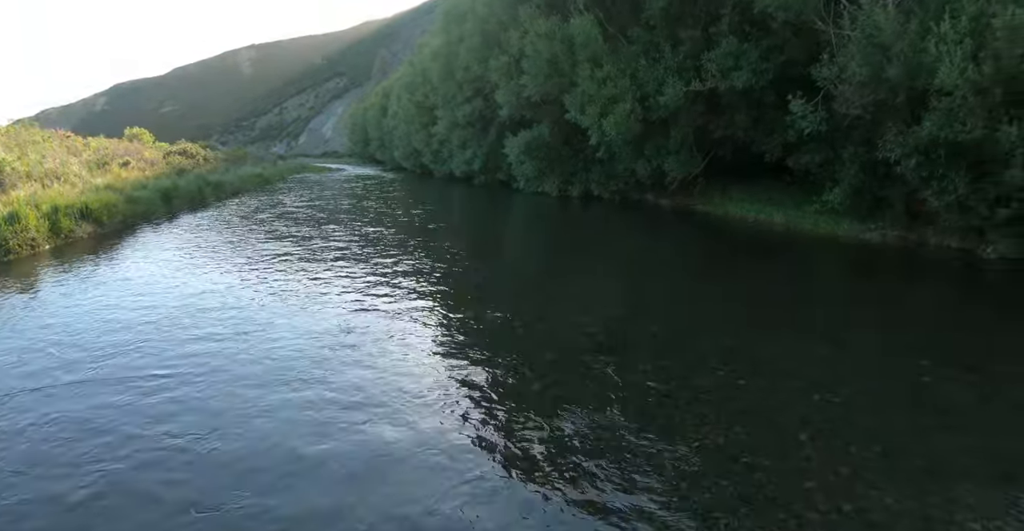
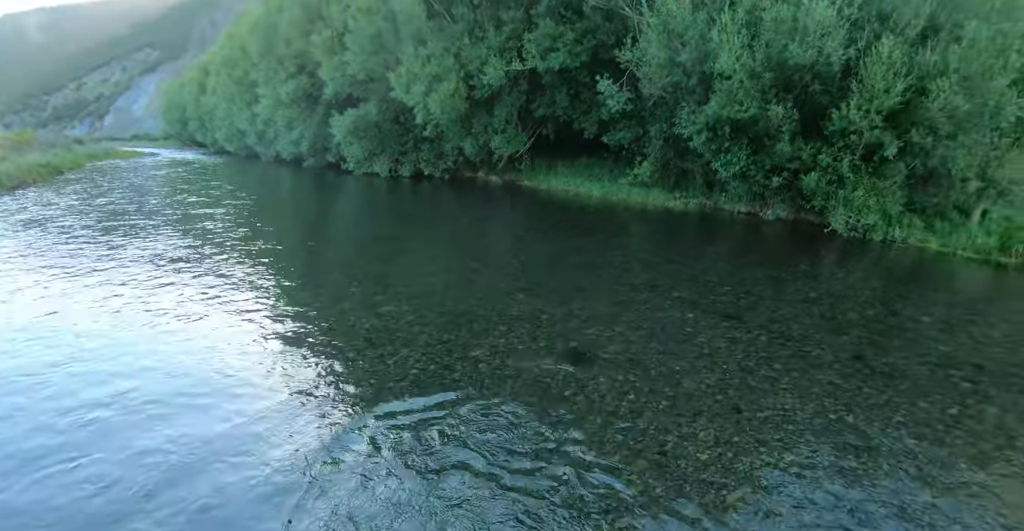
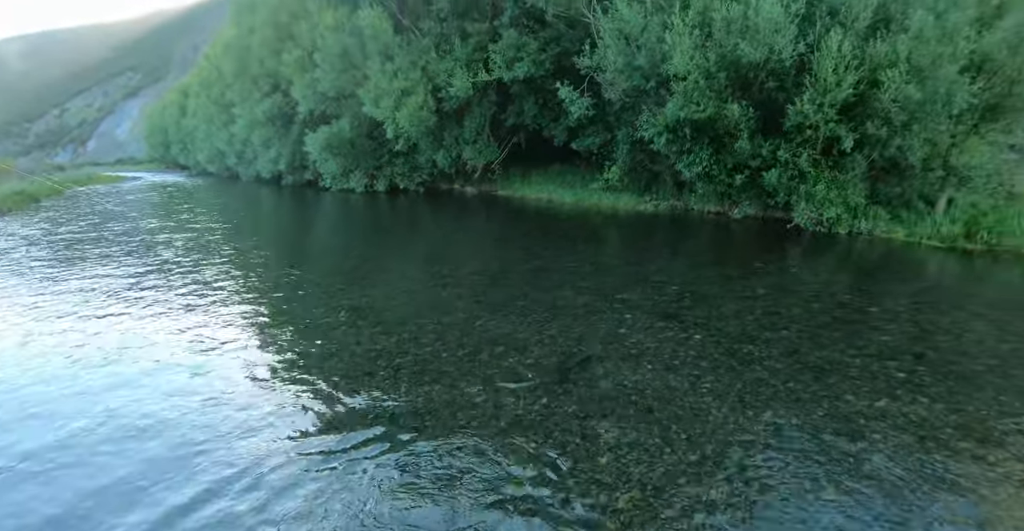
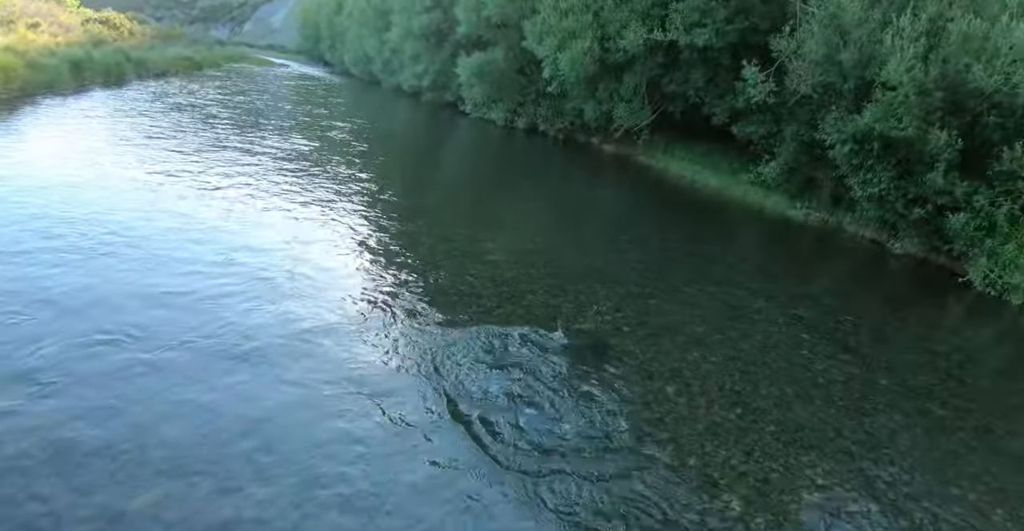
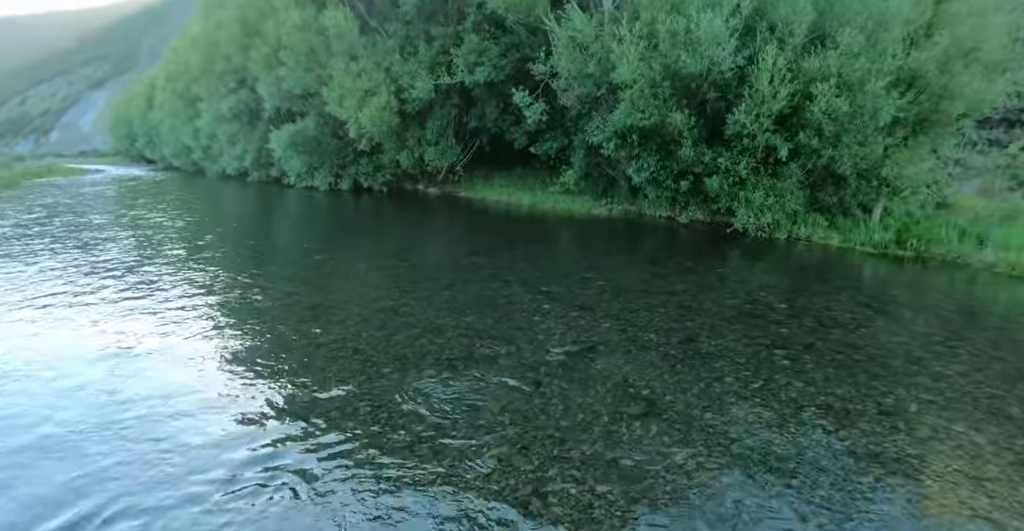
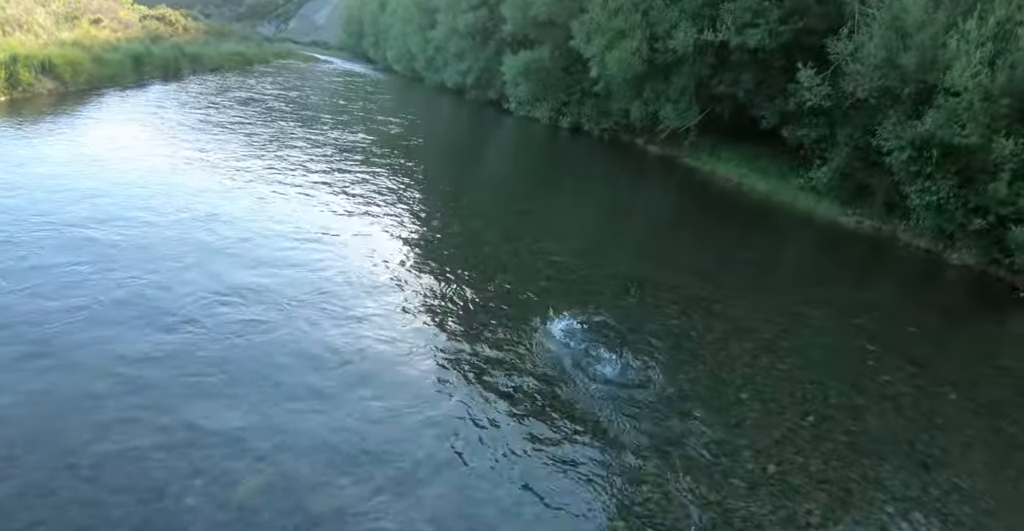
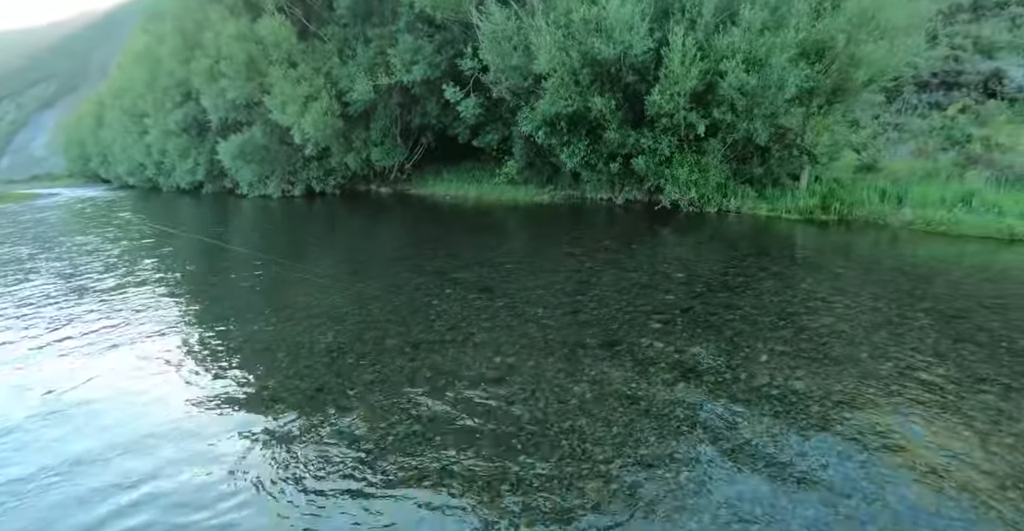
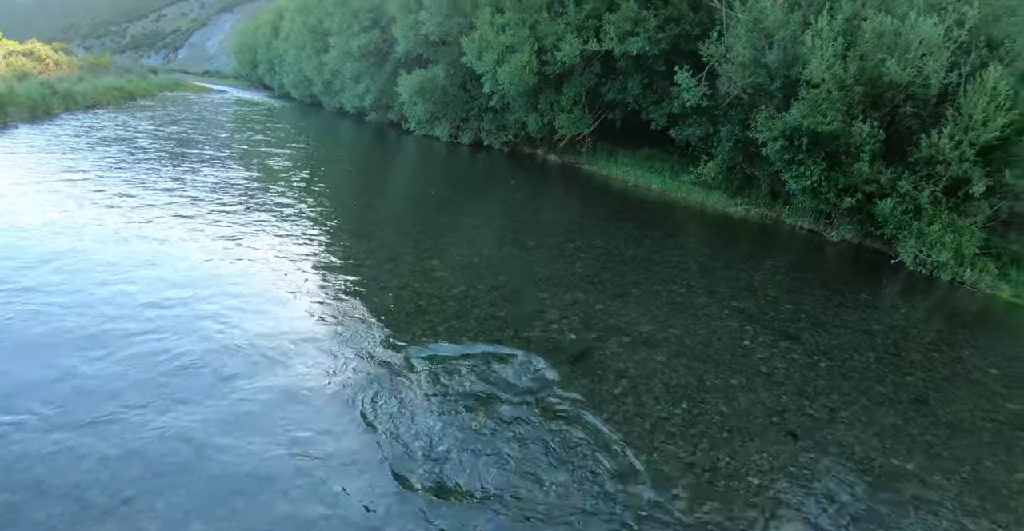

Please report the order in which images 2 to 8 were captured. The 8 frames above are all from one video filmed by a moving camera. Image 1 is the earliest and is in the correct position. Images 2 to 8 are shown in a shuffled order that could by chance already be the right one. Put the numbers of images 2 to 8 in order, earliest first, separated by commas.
6, 4, 8, 2, 3, 5, 7
